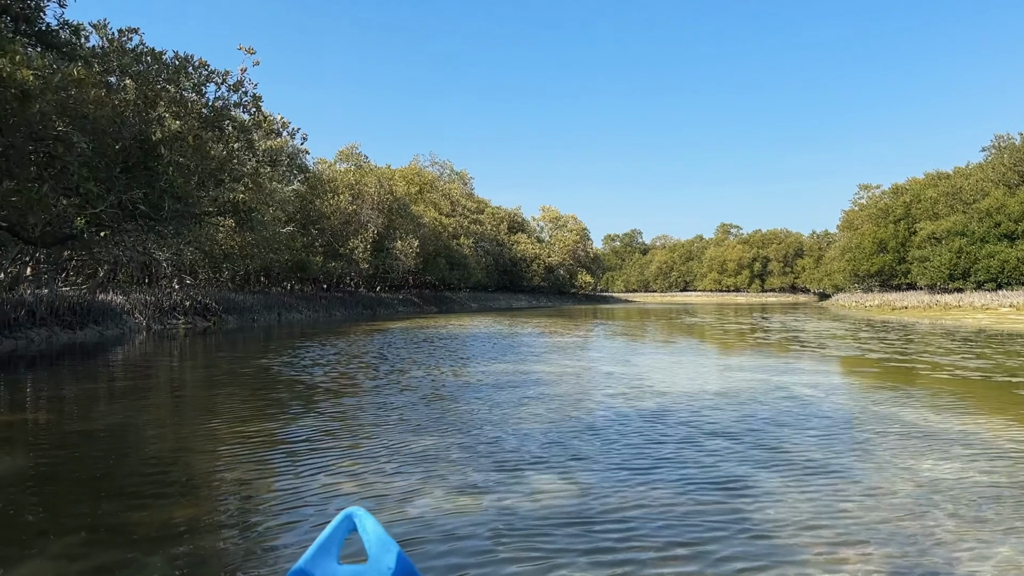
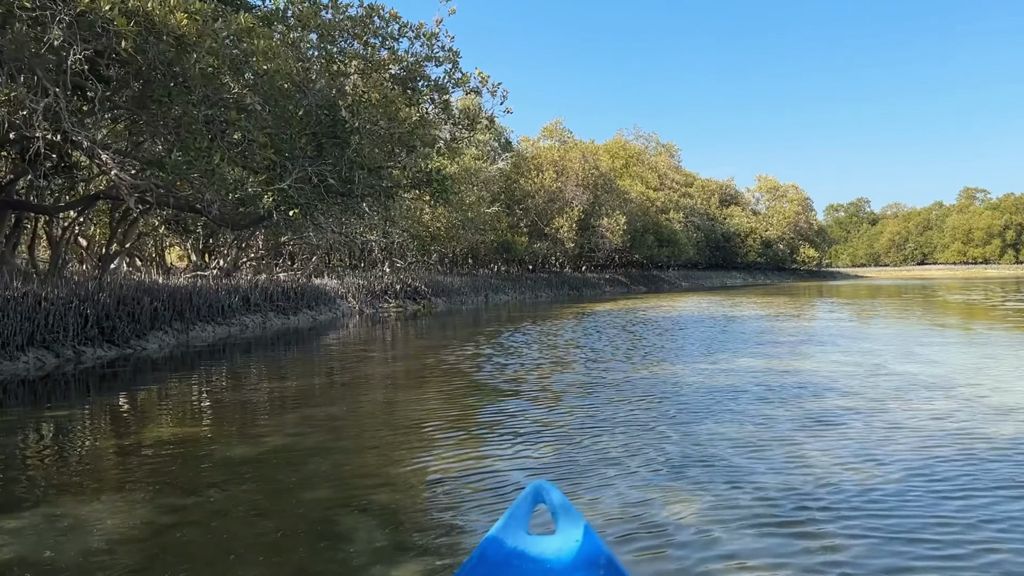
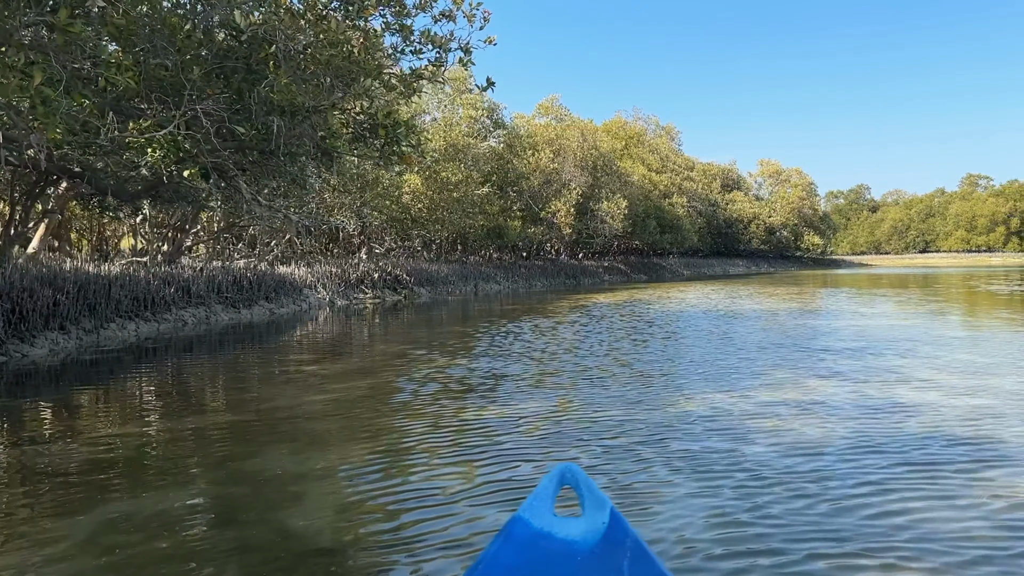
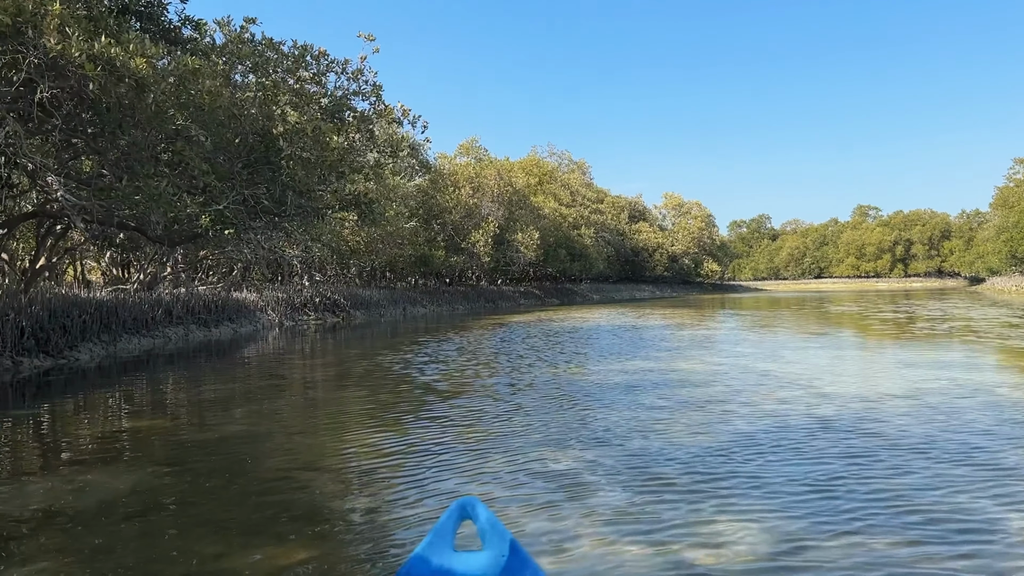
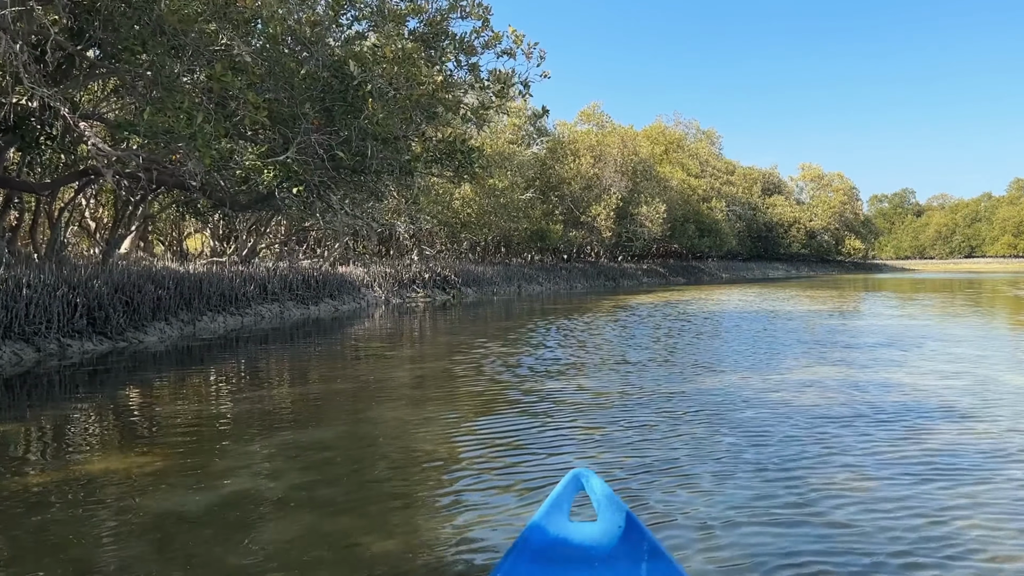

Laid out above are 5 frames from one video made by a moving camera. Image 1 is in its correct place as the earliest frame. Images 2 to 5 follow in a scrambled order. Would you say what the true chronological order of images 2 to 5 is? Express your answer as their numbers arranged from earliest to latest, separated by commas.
4, 2, 5, 3
